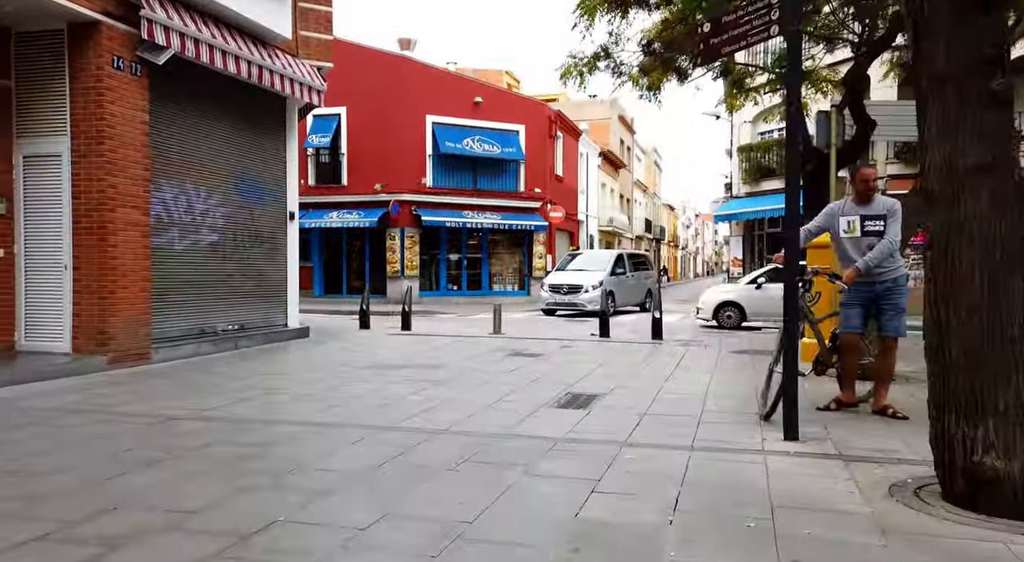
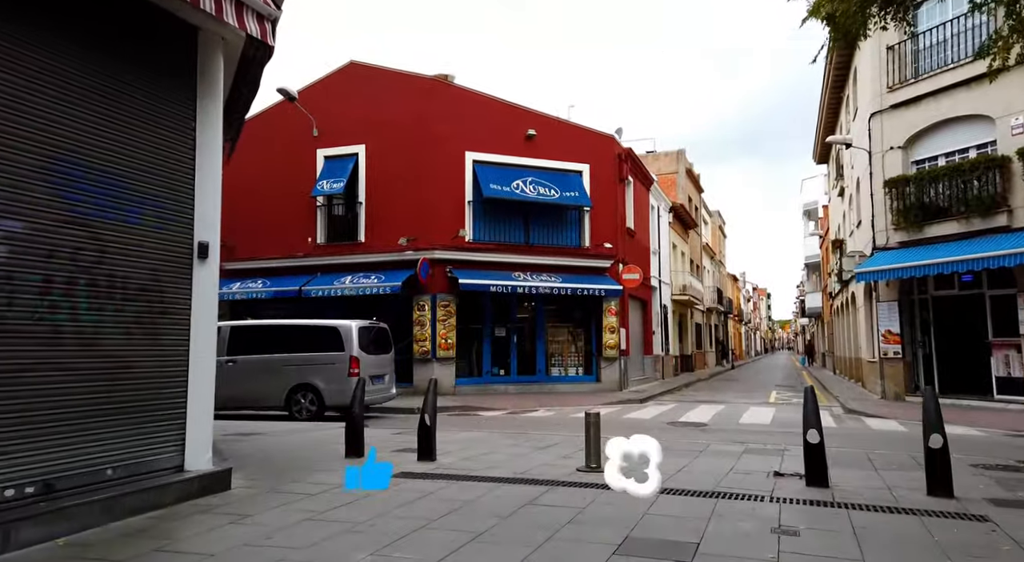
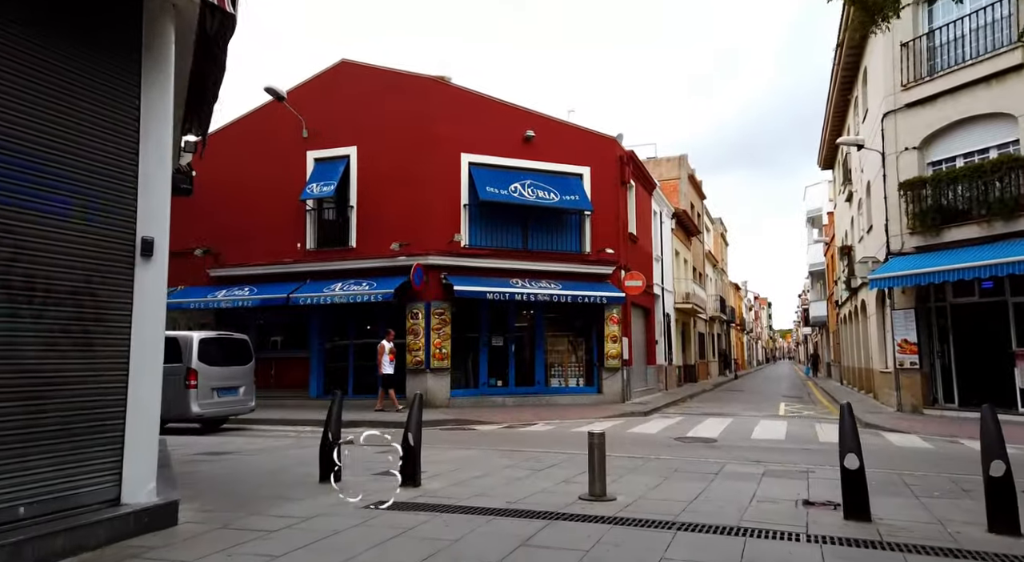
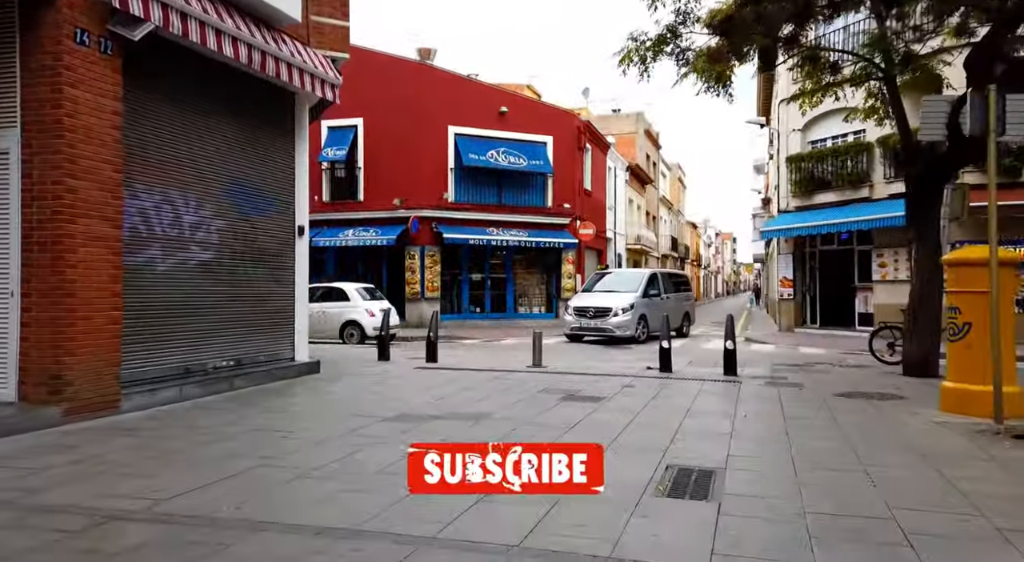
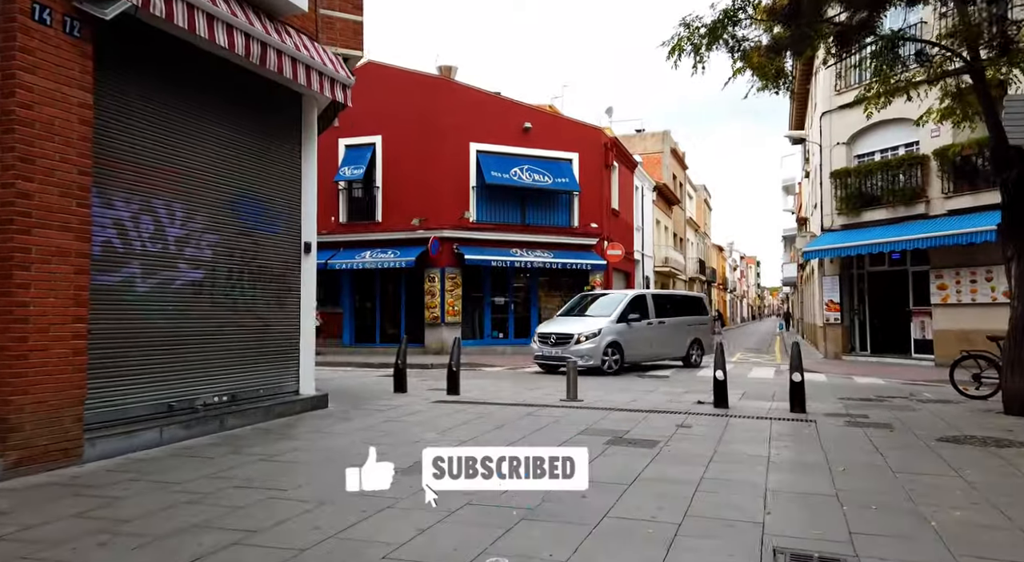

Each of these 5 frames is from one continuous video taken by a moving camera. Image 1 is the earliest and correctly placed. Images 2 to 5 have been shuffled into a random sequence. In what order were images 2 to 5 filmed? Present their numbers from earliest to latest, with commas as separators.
4, 5, 2, 3
